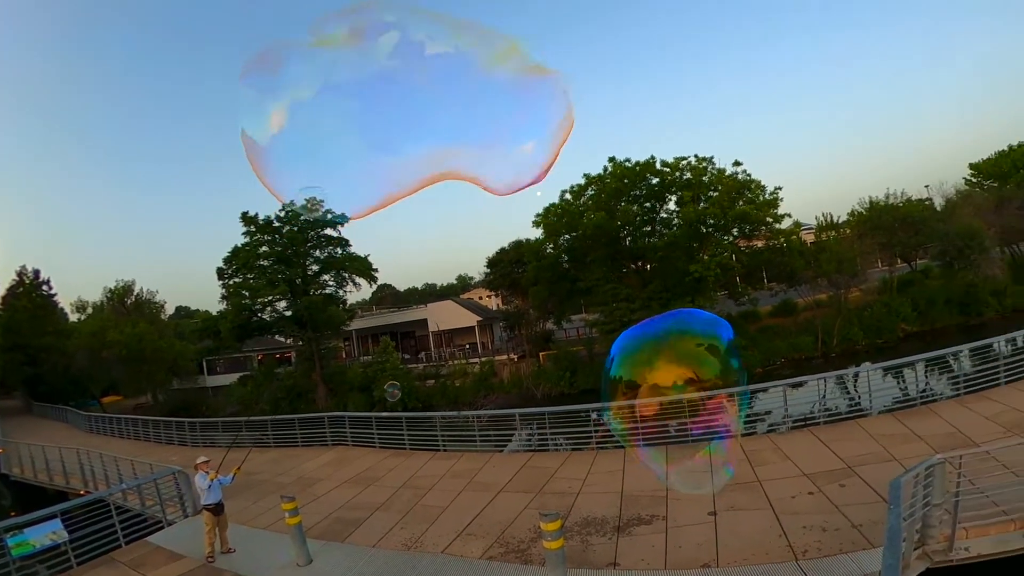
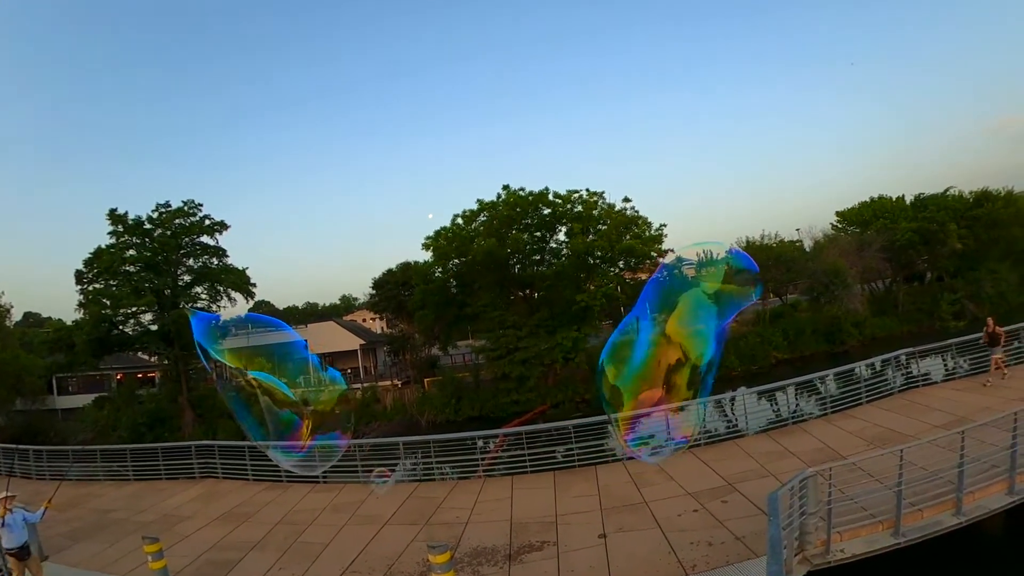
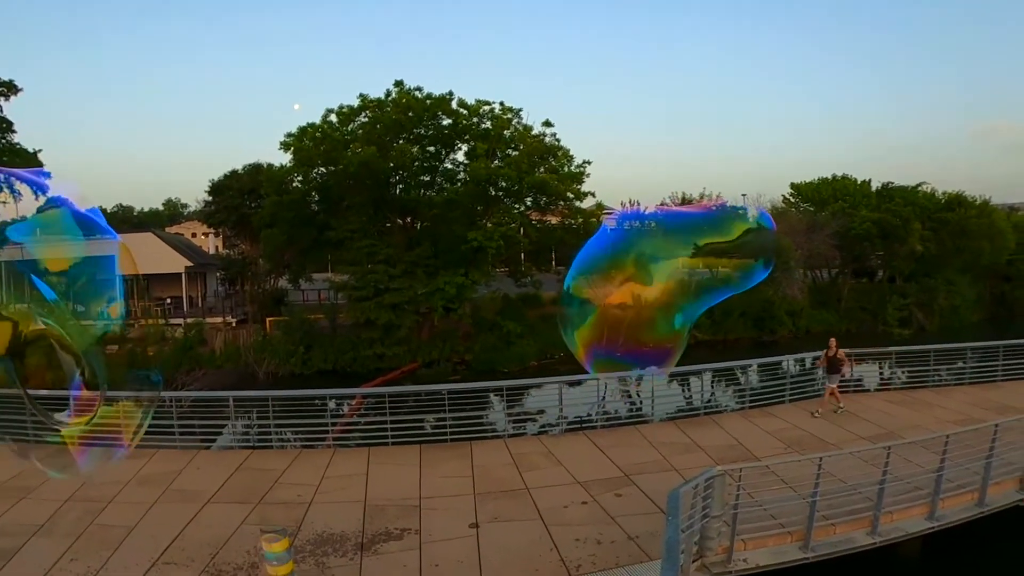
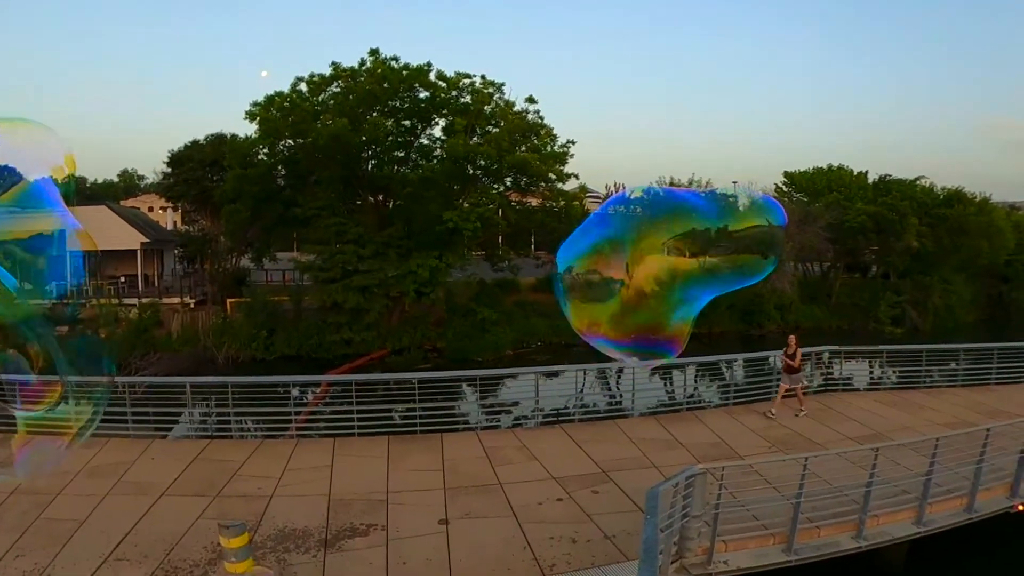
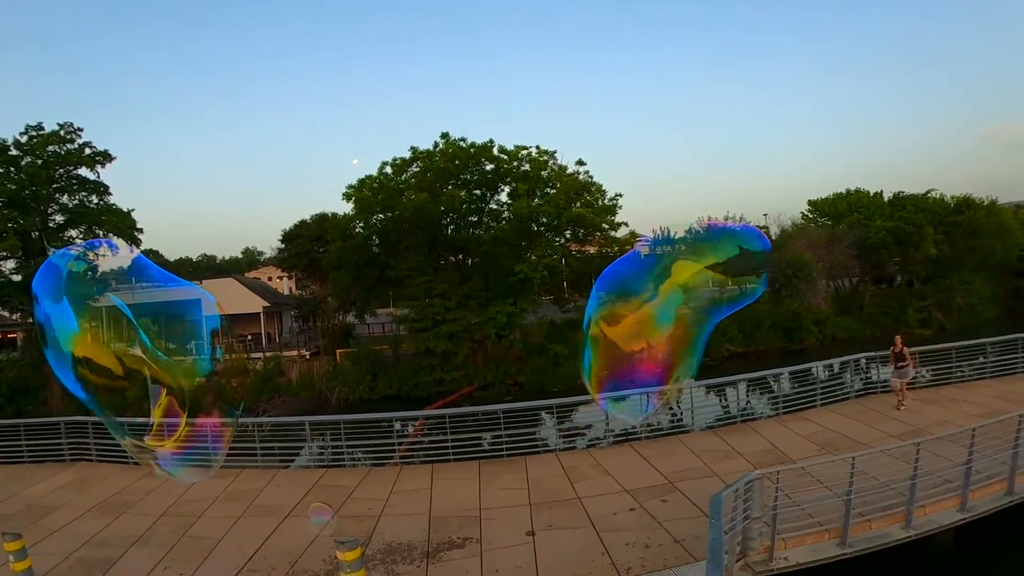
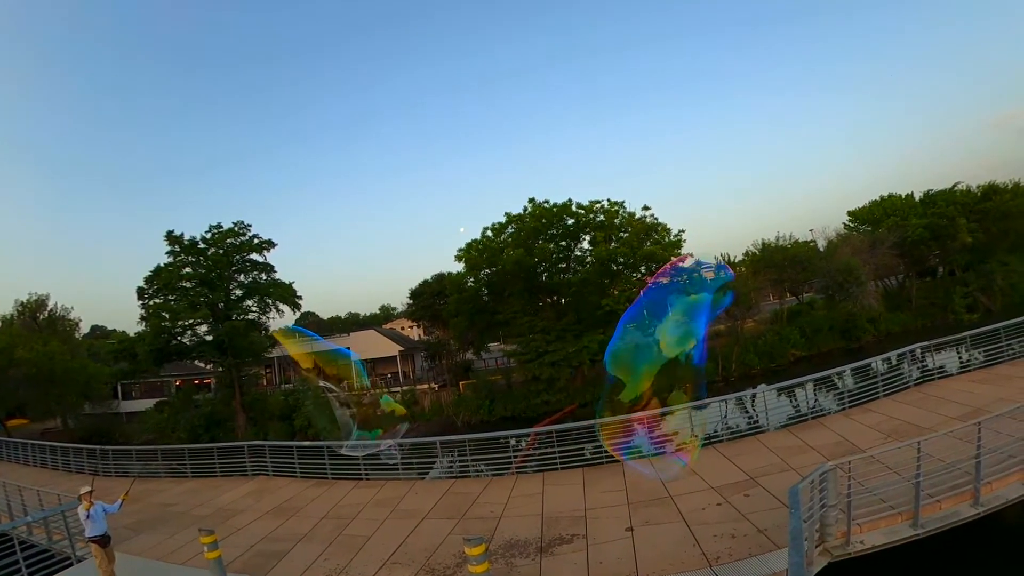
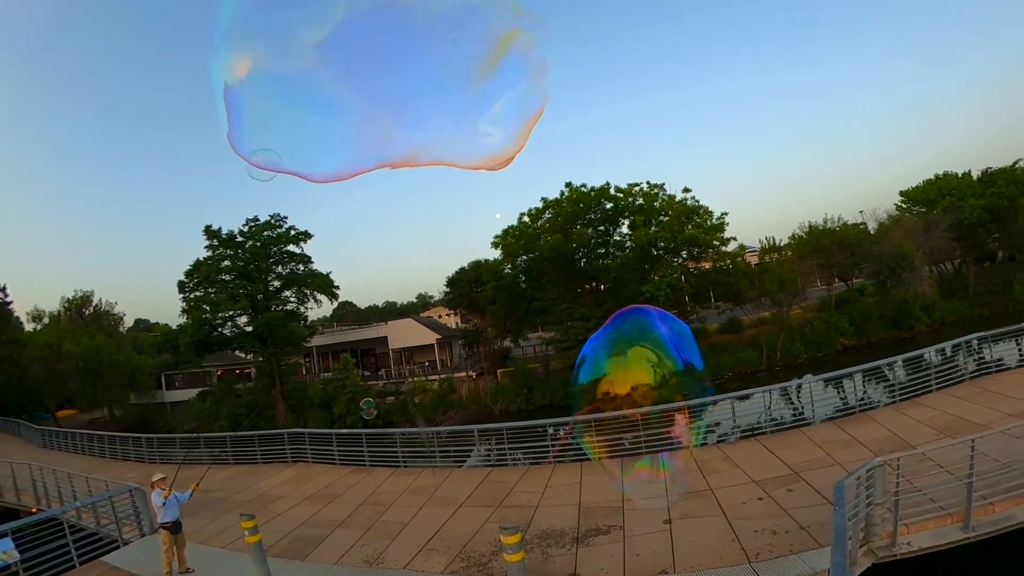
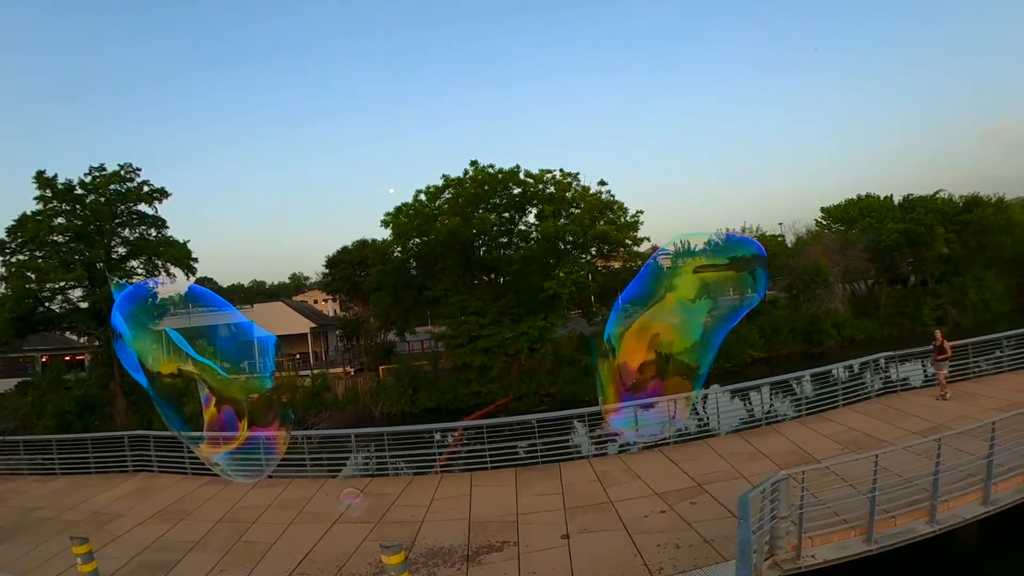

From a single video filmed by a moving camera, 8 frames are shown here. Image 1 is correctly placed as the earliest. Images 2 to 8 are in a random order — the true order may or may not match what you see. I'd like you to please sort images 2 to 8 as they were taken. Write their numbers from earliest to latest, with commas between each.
7, 6, 2, 8, 5, 3, 4
